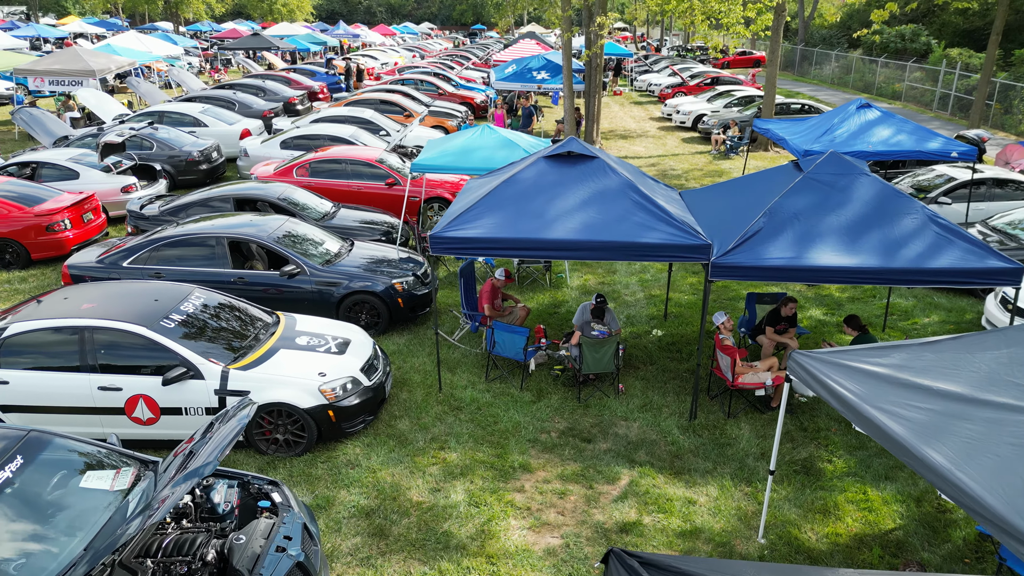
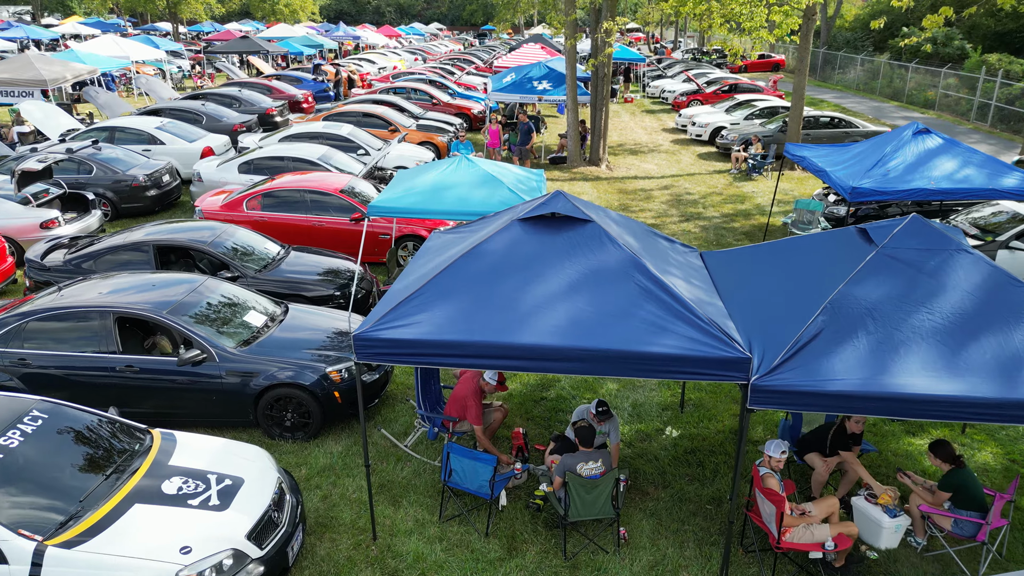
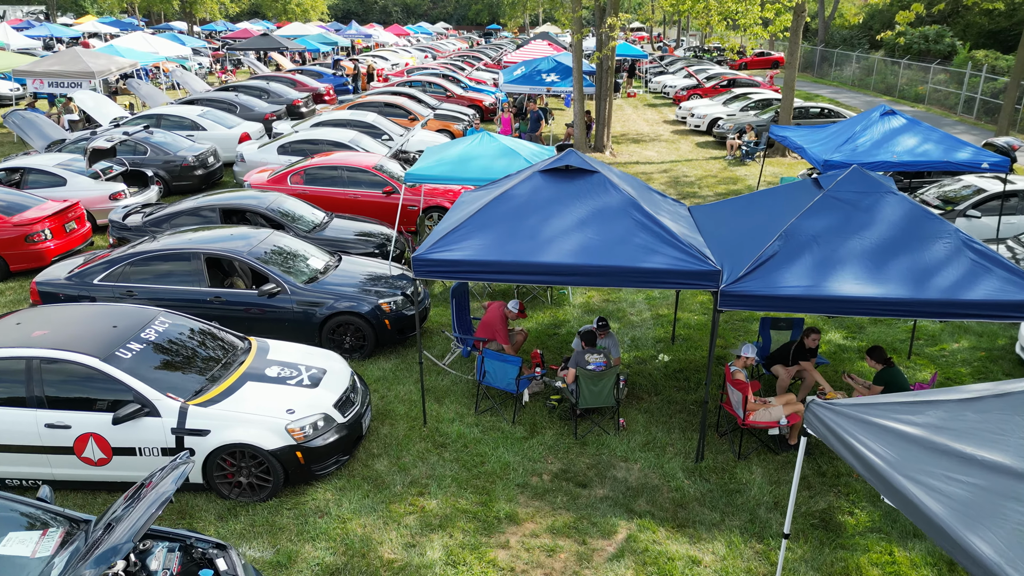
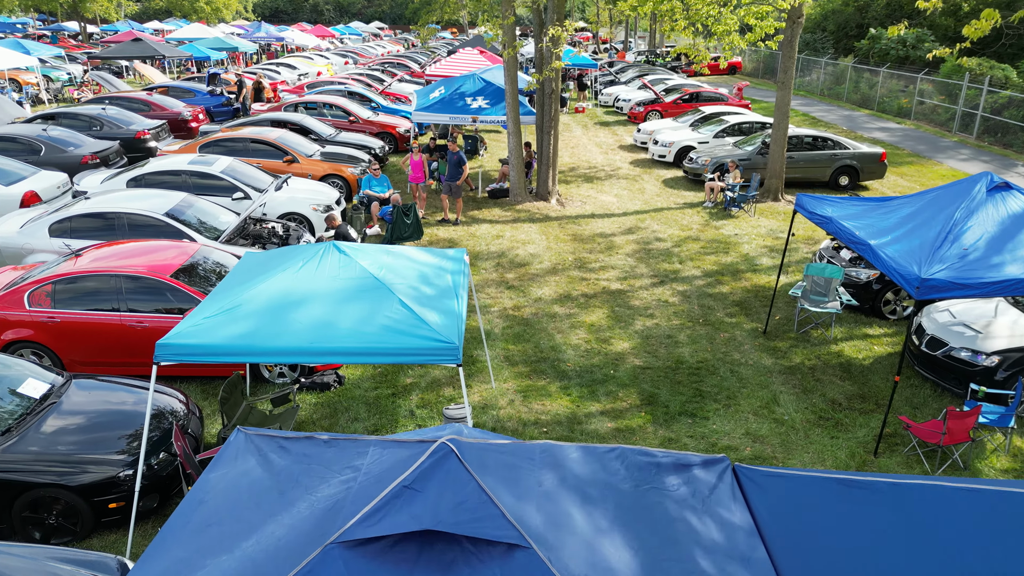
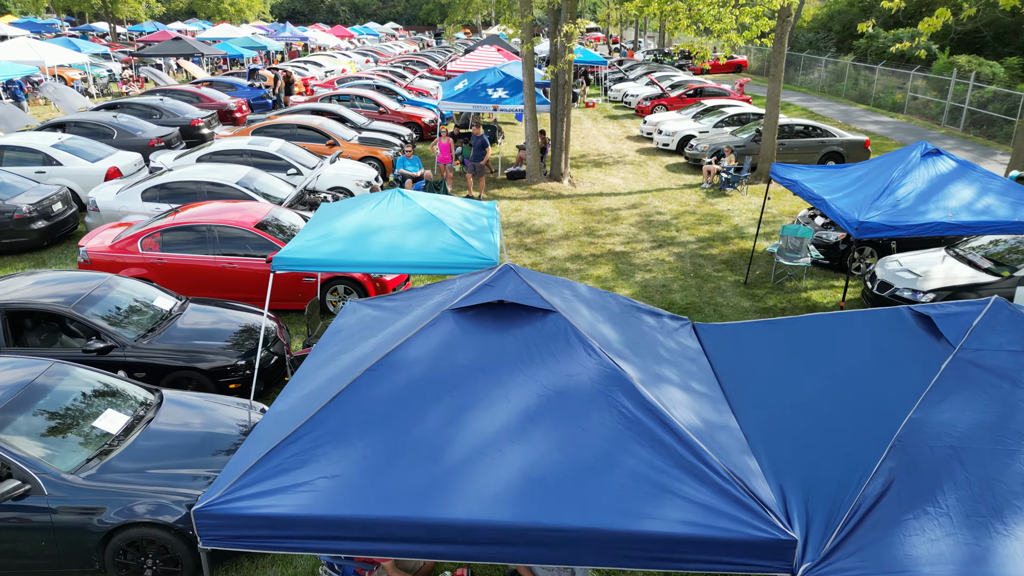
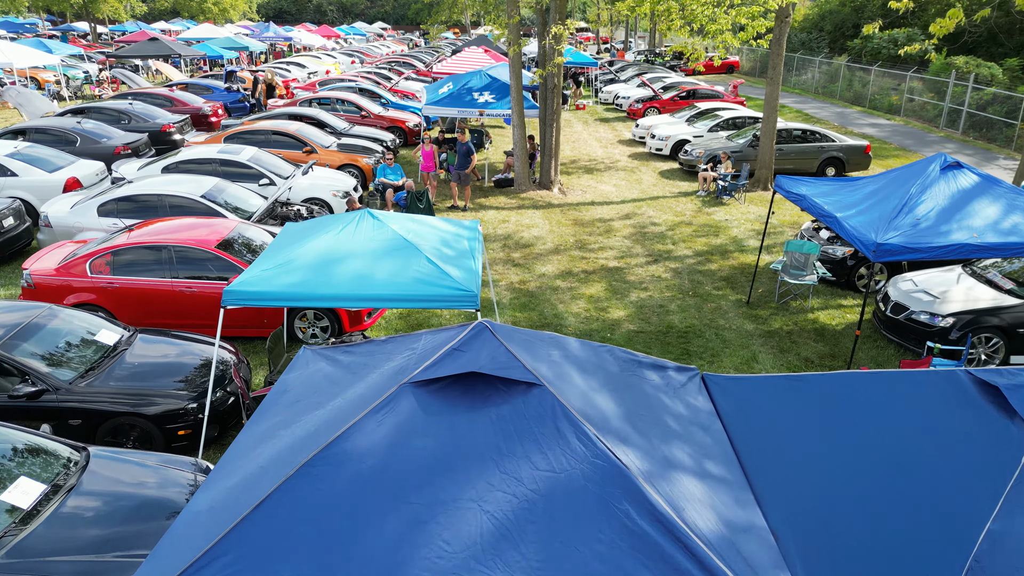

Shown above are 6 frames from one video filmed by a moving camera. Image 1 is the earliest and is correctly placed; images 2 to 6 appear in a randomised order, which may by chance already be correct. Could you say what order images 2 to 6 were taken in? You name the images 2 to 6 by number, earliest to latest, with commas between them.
3, 2, 5, 6, 4
